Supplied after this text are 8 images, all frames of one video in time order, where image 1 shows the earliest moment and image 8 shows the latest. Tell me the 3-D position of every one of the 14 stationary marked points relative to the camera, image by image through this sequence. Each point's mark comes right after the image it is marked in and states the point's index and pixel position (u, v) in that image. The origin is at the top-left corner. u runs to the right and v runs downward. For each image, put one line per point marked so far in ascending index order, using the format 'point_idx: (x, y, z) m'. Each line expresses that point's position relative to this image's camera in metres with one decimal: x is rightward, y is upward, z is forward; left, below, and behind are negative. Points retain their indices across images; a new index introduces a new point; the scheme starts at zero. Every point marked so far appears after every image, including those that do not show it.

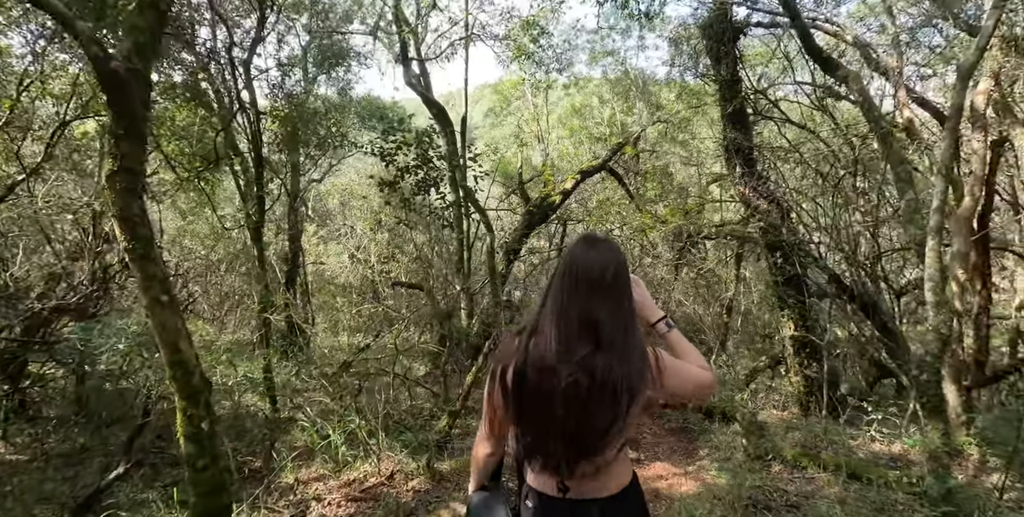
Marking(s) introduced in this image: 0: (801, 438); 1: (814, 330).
0: (+3.1, -1.9, +6.6) m
1: (+4.6, -1.1, +9.2) m
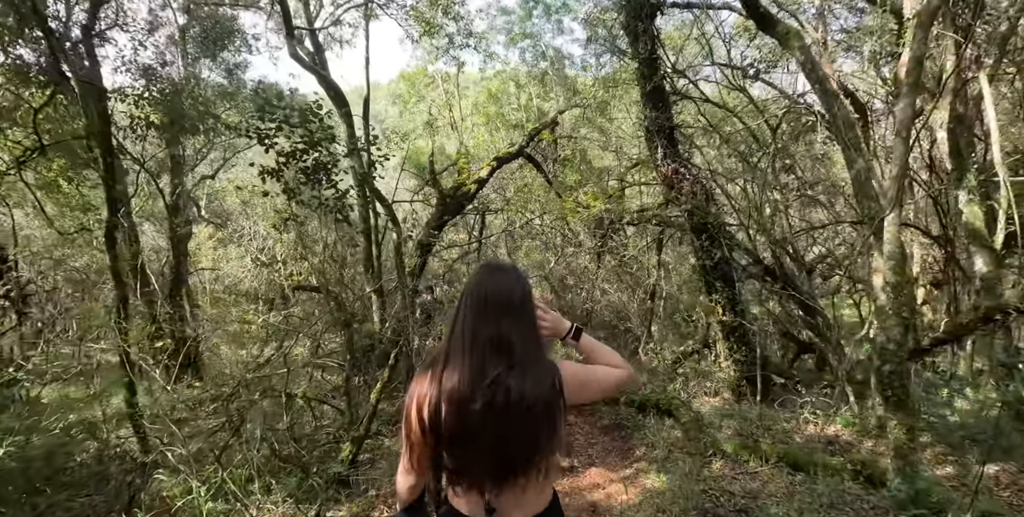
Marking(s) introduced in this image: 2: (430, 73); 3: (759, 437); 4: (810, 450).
0: (+2.3, -1.7, +6.3) m
1: (+3.4, -0.8, +9.1) m
2: (-1.7, +3.9, +13.0) m
3: (+2.4, -1.8, +6.0) m
4: (+2.8, -1.8, +5.7) m
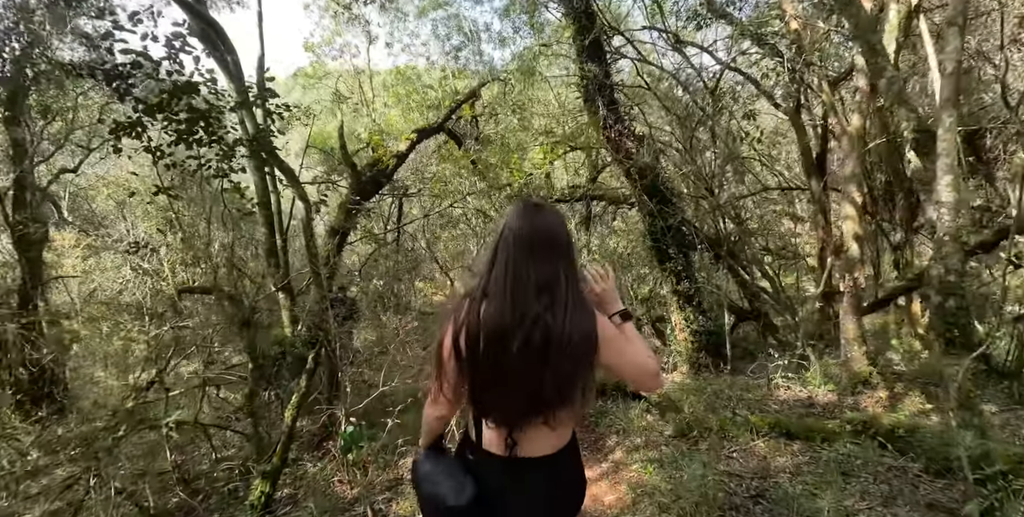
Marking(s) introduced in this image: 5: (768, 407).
0: (+1.8, -1.3, +5.7) m
1: (+2.4, -0.3, +8.7) m
2: (-3.5, +4.0, +11.7) m
3: (+2.0, -1.4, +5.5) m
4: (+2.4, -1.3, +5.2) m
5: (+2.3, -1.3, +5.4) m
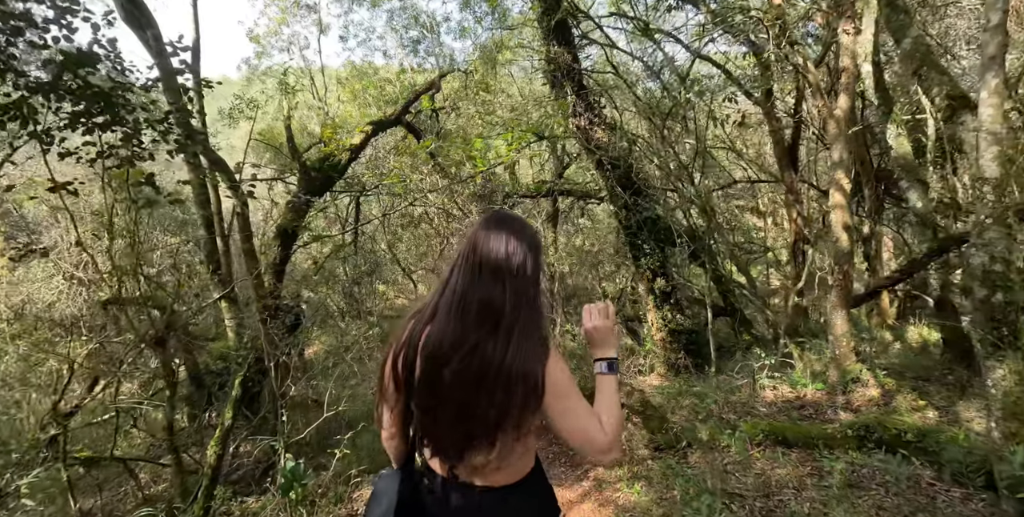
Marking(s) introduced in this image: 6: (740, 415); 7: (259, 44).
0: (+1.6, -1.3, +5.4) m
1: (+2.0, -0.3, +8.3) m
2: (-4.2, +3.9, +11.0) m
3: (+1.7, -1.3, +5.1) m
4: (+2.1, -1.3, +4.9) m
5: (+2.0, -1.3, +5.0) m
6: (+1.9, -1.3, +4.9) m
7: (-4.3, +3.6, +10.4) m
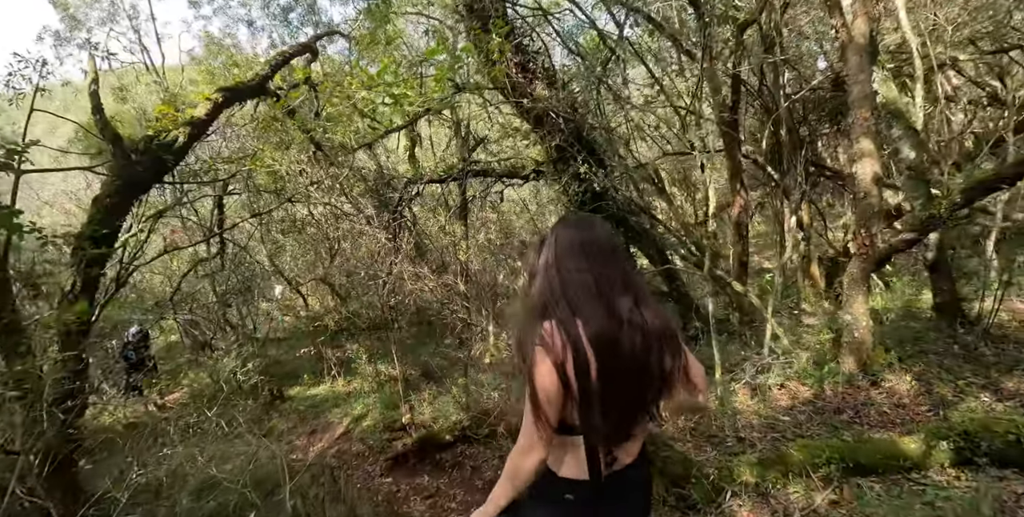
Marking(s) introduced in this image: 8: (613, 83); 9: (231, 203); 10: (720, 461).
0: (+1.2, -1.1, +4.1) m
1: (+1.0, -0.1, +7.1) m
2: (-5.8, +3.6, +8.7) m
3: (+1.4, -1.1, +3.9) m
4: (+1.8, -1.1, +3.7) m
5: (+1.7, -1.1, +3.8) m
6: (+1.6, -1.1, +3.7) m
7: (-5.8, +3.3, +8.1) m
8: (+1.0, +1.7, +6.0) m
9: (-3.5, +0.7, +7.8) m
10: (+1.2, -1.1, +3.4) m
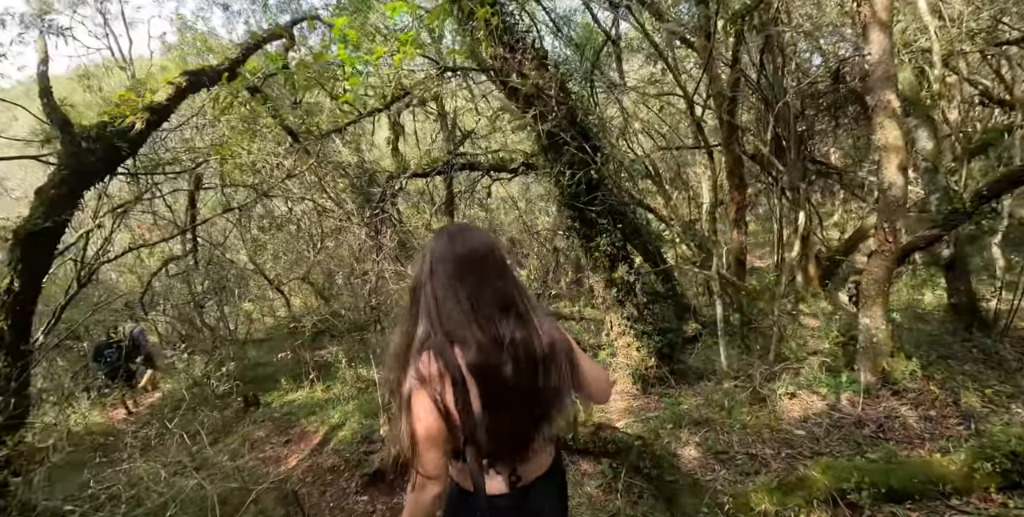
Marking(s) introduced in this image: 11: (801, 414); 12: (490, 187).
0: (+1.1, -1.1, +3.7) m
1: (+0.9, -0.1, +6.7) m
2: (-6.0, +3.6, +8.2) m
3: (+1.3, -1.1, +3.5) m
4: (+1.8, -1.0, +3.4) m
5: (+1.6, -1.0, +3.5) m
6: (+1.5, -1.1, +3.4) m
7: (-5.9, +3.3, +7.6) m
8: (+0.9, +1.7, +5.7) m
9: (-3.7, +0.7, +7.4) m
10: (+1.1, -1.1, +3.1) m
11: (+1.8, -1.0, +3.9) m
12: (-0.3, +0.9, +7.5) m
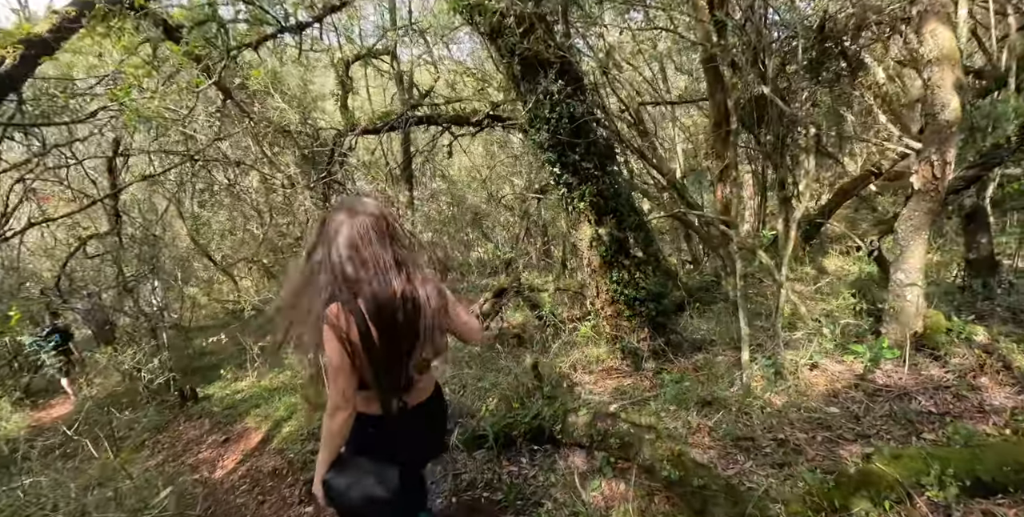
0: (+1.0, -0.8, +3.1) m
1: (+0.6, +0.3, +6.0) m
2: (-6.5, +3.8, +7.0) m
3: (+1.2, -0.8, +2.9) m
4: (+1.7, -0.8, +2.8) m
5: (+1.5, -0.8, +2.9) m
6: (+1.4, -0.8, +2.8) m
7: (-6.4, +3.5, +6.4) m
8: (+0.6, +2.1, +4.9) m
9: (-4.1, +1.0, +6.4) m
10: (+1.0, -0.9, +2.4) m
11: (+1.7, -0.7, +3.3) m
12: (-0.7, +1.2, +6.7) m
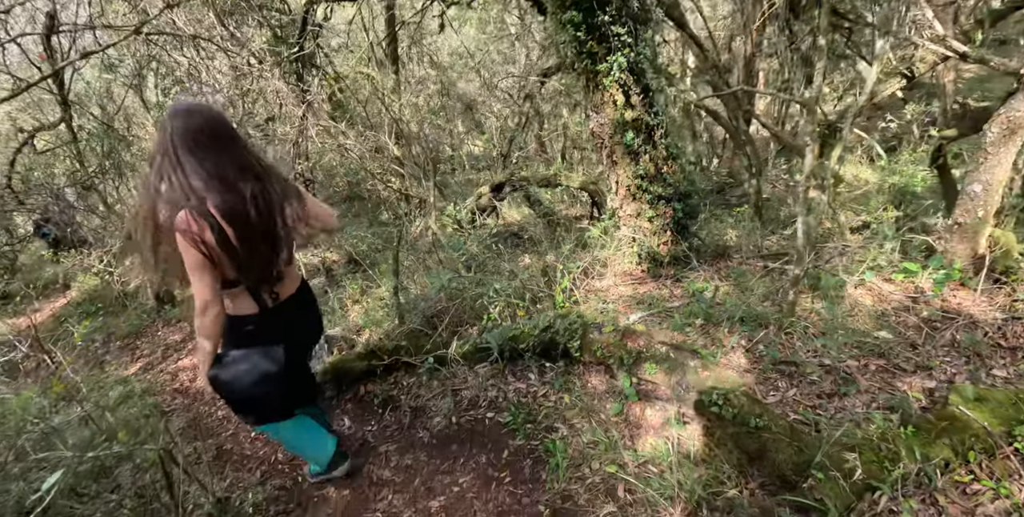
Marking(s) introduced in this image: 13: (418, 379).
0: (+1.0, -0.4, +2.8) m
1: (+0.6, +1.2, +5.4) m
2: (-6.5, +4.8, +5.7) m
3: (+1.3, -0.4, +2.6) m
4: (+1.7, -0.4, +2.4) m
5: (+1.5, -0.3, +2.5) m
6: (+1.5, -0.4, +2.4) m
7: (-6.4, +4.4, +5.1) m
8: (+0.6, +2.8, +4.1) m
9: (-4.1, +2.0, +5.6) m
10: (+1.0, -0.5, +2.1) m
11: (+1.7, -0.2, +2.9) m
12: (-0.7, +2.3, +6.0) m
13: (-0.5, -0.7, +3.5) m
